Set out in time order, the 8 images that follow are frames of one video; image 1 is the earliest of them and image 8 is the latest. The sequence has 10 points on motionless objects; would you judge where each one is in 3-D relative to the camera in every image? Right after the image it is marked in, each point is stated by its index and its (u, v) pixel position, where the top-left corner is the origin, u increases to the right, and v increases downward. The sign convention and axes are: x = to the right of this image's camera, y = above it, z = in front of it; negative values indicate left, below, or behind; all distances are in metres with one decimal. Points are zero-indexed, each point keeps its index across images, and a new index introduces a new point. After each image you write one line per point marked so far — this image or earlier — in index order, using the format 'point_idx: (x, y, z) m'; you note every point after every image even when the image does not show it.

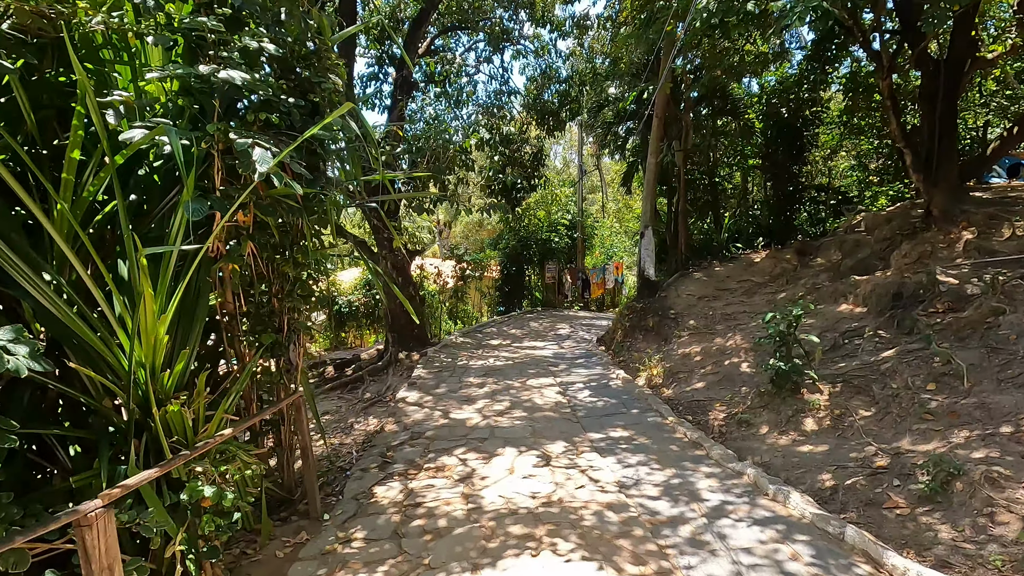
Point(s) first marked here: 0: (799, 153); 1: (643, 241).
0: (+6.1, +2.9, +11.3) m
1: (+2.2, +0.8, +9.1) m
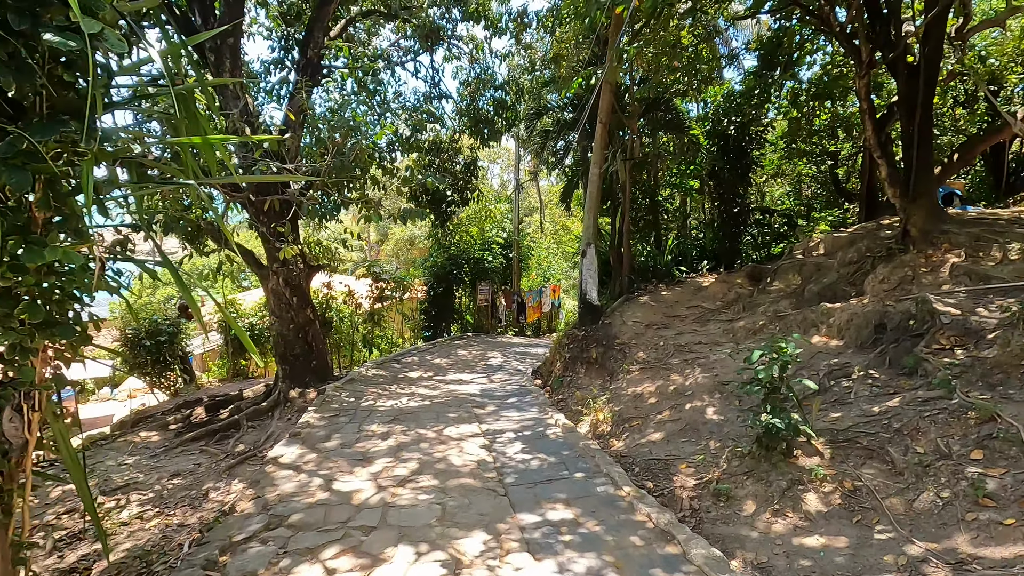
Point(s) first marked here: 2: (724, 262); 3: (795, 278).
0: (+4.7, +2.3, +10.8) m
1: (+1.1, +0.4, +8.0) m
2: (+4.3, +0.5, +10.8) m
3: (+3.7, +0.1, +7.0) m
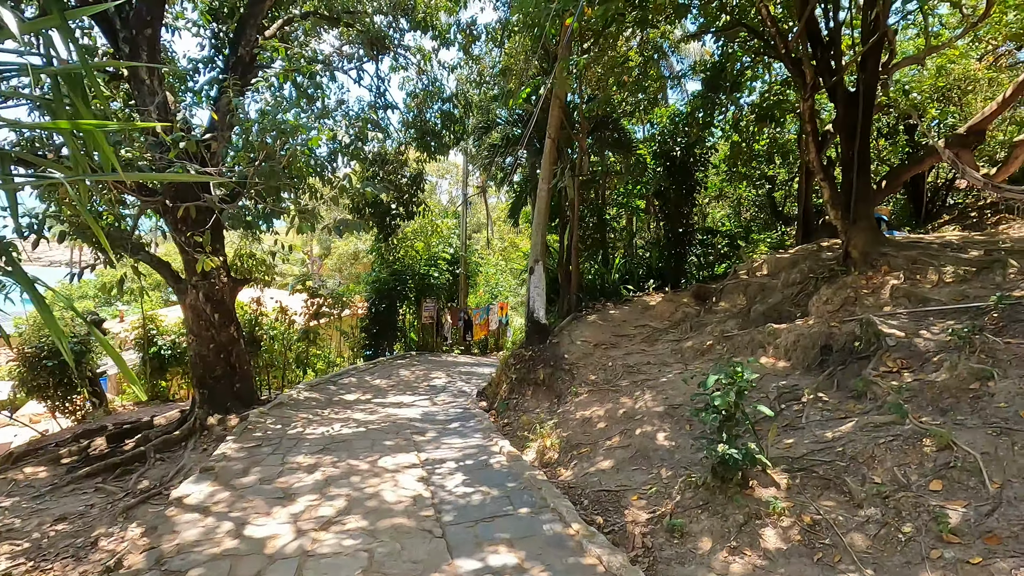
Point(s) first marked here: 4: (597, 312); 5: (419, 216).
0: (+3.7, +1.9, +10.9) m
1: (+0.3, +0.1, +7.8) m
2: (+3.2, +0.1, +10.9) m
3: (+3.0, -0.1, +7.0) m
4: (+1.4, -0.4, +8.7) m
5: (-2.2, +1.7, +12.8) m
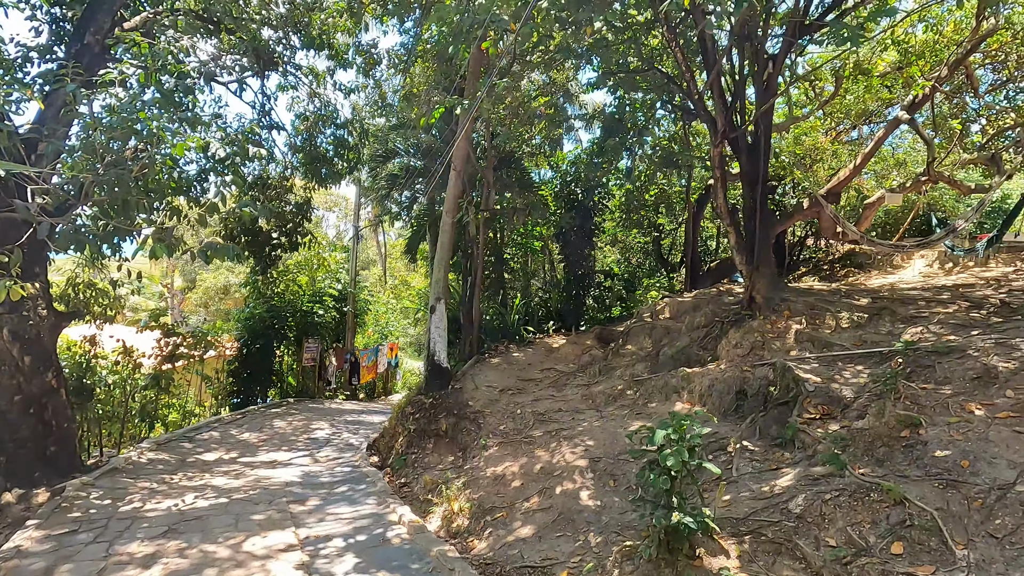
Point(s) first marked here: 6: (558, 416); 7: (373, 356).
0: (+1.6, +1.1, +11.1) m
1: (-1.1, -0.4, +7.2) m
2: (+1.1, -0.7, +10.8) m
3: (+1.8, -0.7, +7.0) m
4: (-0.2, -1.0, +8.2) m
5: (-4.5, +0.9, +11.6) m
6: (+0.5, -1.4, +5.7) m
7: (-3.5, -1.7, +13.5) m
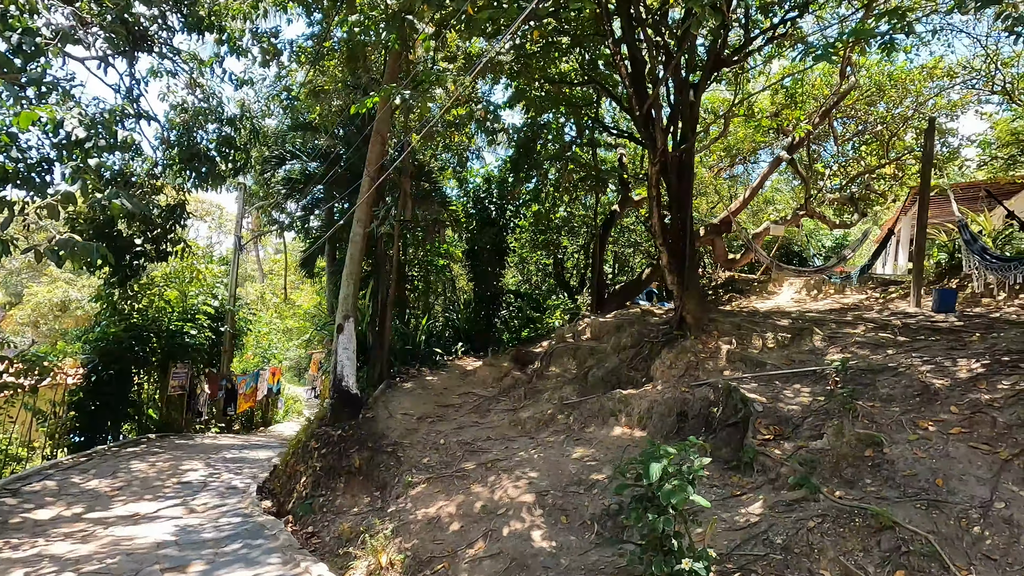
0: (-0.2, +0.7, +10.8) m
1: (-2.0, -0.6, +6.4) m
2: (-0.7, -1.1, +10.4) m
3: (+0.7, -0.9, +6.8) m
4: (-1.4, -1.3, +7.6) m
5: (-6.4, +0.6, +10.1) m
6: (-0.2, -1.5, +5.2) m
7: (-5.8, -2.1, +12.0) m
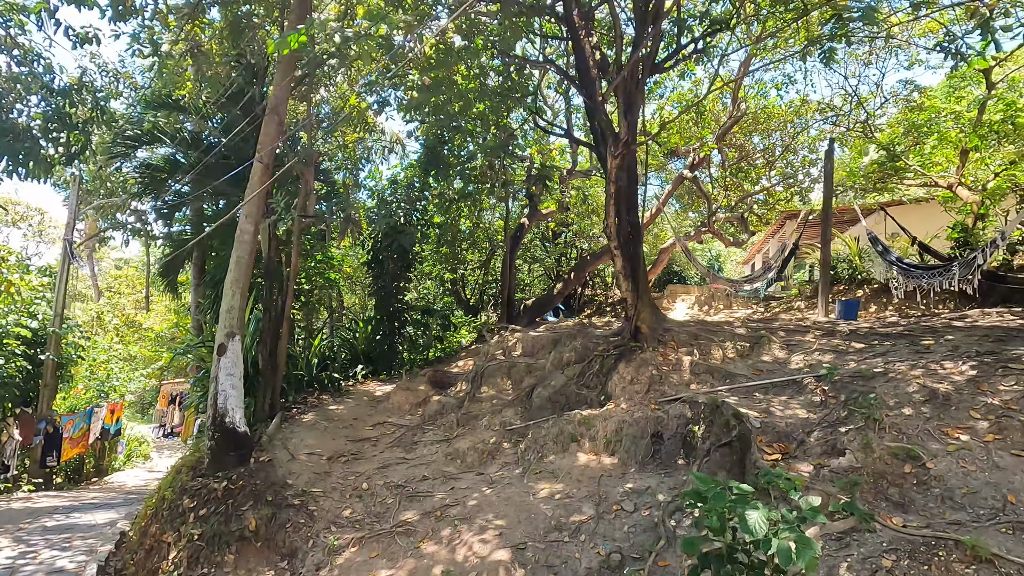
0: (-2.0, +0.4, +9.8) m
1: (-2.7, -0.7, +5.0) m
2: (-2.3, -1.3, +9.2) m
3: (-0.1, -1.1, +6.0) m
4: (-2.3, -1.4, +6.3) m
5: (-7.8, +0.4, +7.7) m
6: (-0.7, -1.6, +4.3) m
7: (-7.6, -2.4, +9.6) m
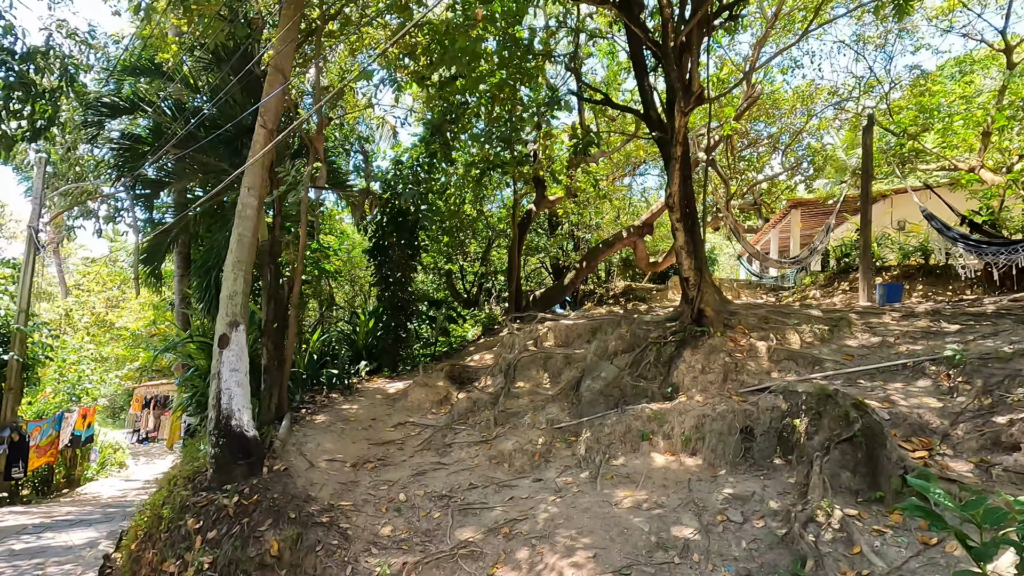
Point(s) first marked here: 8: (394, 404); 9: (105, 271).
0: (-1.7, +0.6, +9.1) m
1: (-2.3, -0.5, +4.3) m
2: (-2.0, -1.2, +8.5) m
3: (+0.3, -0.9, +5.4) m
4: (-2.0, -1.3, +5.6) m
5: (-7.5, +0.5, +6.8) m
6: (-0.2, -1.4, +3.6) m
7: (-7.4, -2.3, +8.7) m
8: (-1.3, -1.3, +5.9) m
9: (-11.8, +0.5, +15.5) m
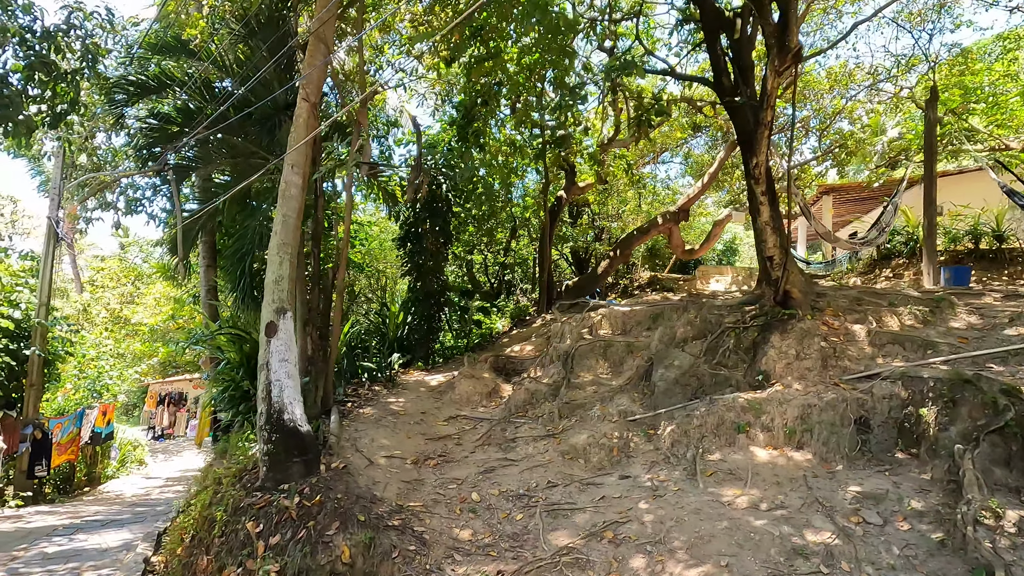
0: (-1.2, +0.7, +8.8) m
1: (-1.8, -0.4, +4.0) m
2: (-1.4, -1.0, +8.2) m
3: (+0.8, -0.7, +5.1) m
4: (-1.4, -1.1, +5.3) m
5: (-6.9, +0.6, +6.5) m
6: (+0.3, -1.3, +3.3) m
7: (-6.8, -2.2, +8.4) m
8: (-0.7, -1.1, +5.5) m
9: (-11.2, +0.6, +15.3) m
